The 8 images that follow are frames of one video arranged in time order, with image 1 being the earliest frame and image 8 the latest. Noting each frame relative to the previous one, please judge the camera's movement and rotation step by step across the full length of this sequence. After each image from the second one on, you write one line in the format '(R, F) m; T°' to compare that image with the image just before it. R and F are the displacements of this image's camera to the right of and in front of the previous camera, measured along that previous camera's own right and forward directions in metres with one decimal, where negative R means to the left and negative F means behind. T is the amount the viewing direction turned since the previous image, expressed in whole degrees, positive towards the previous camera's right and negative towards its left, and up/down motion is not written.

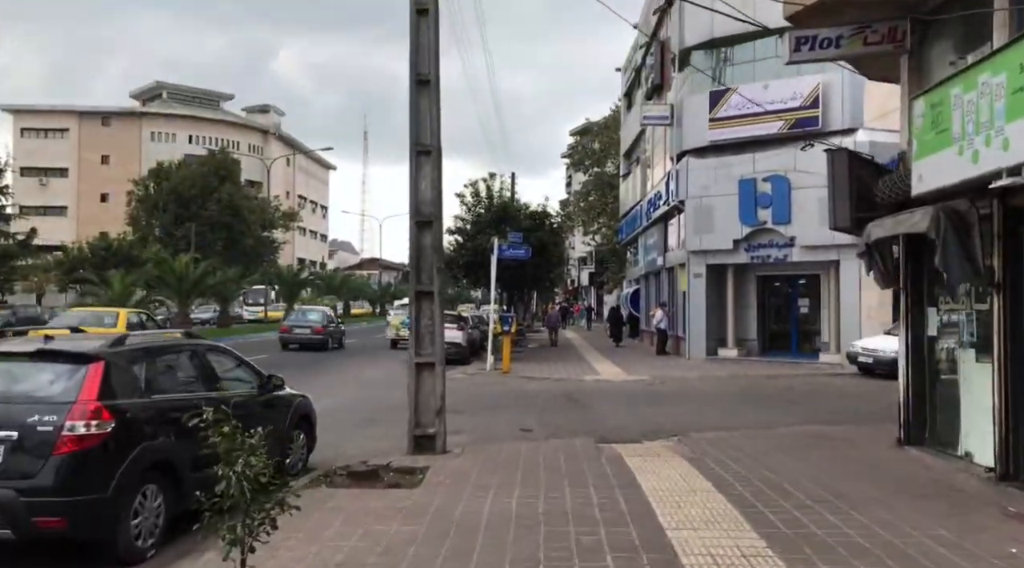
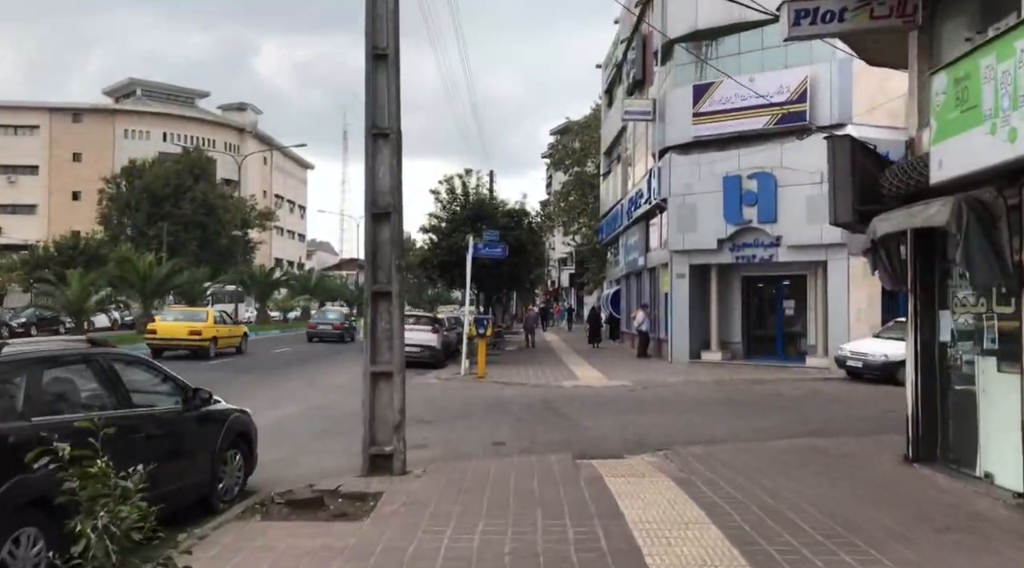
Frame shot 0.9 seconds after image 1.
(+0.1, +1.0) m; +1°
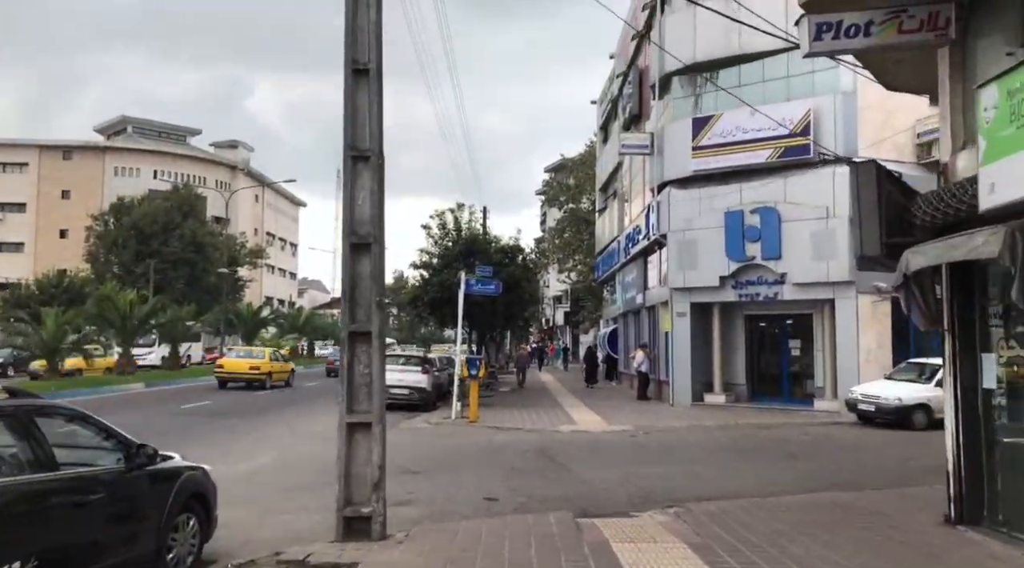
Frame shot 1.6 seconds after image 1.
(0.0, +0.9) m; 0°
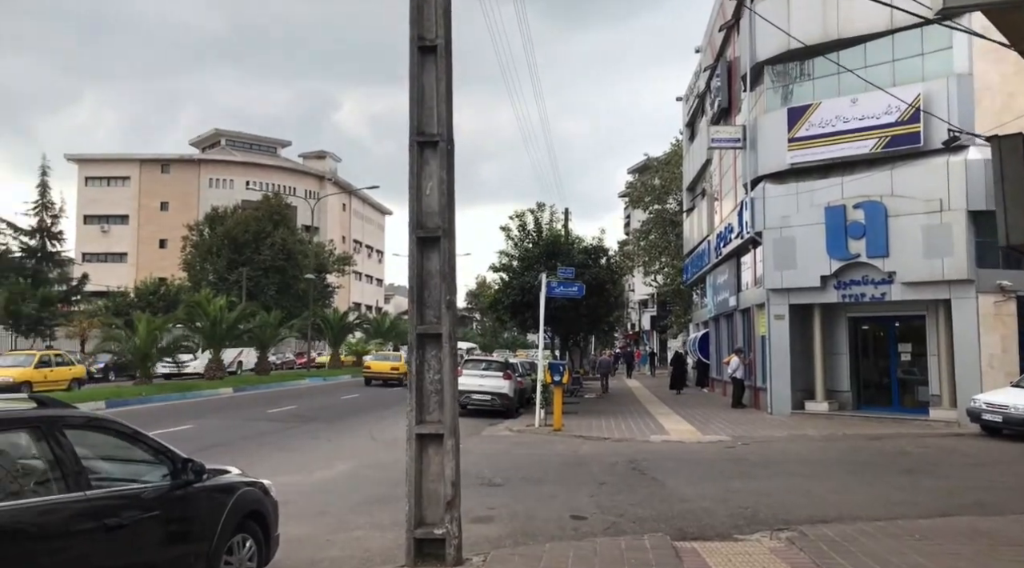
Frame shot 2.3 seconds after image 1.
(0.0, +0.9) m; -5°
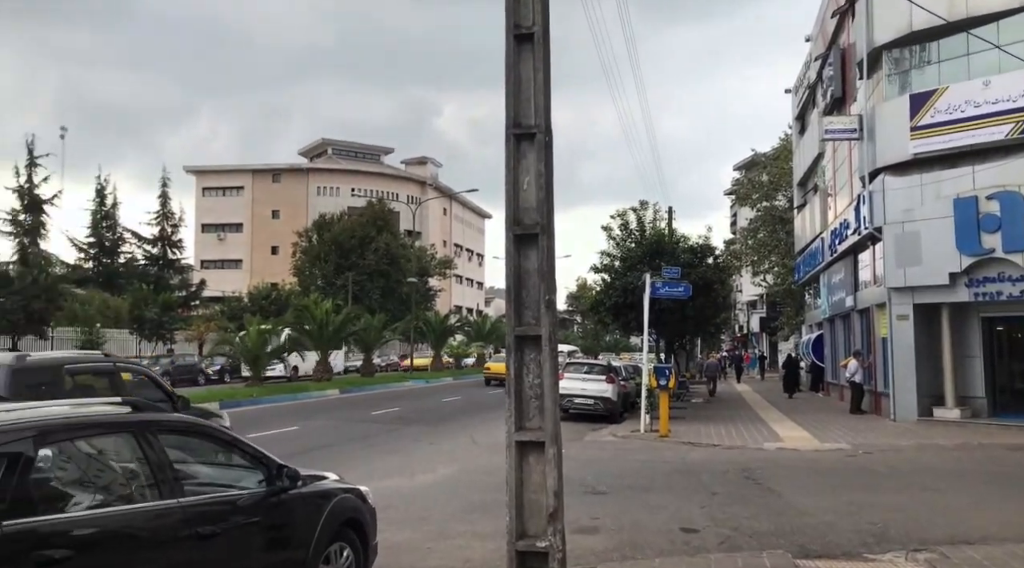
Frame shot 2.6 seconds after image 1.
(0.0, +0.4) m; -7°
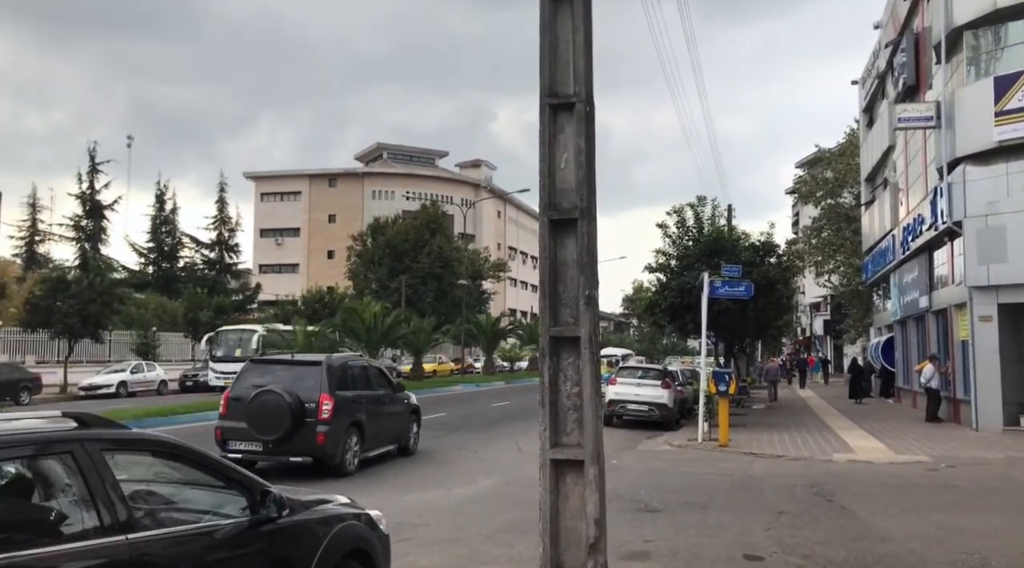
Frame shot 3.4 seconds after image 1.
(+0.1, +0.9) m; -4°
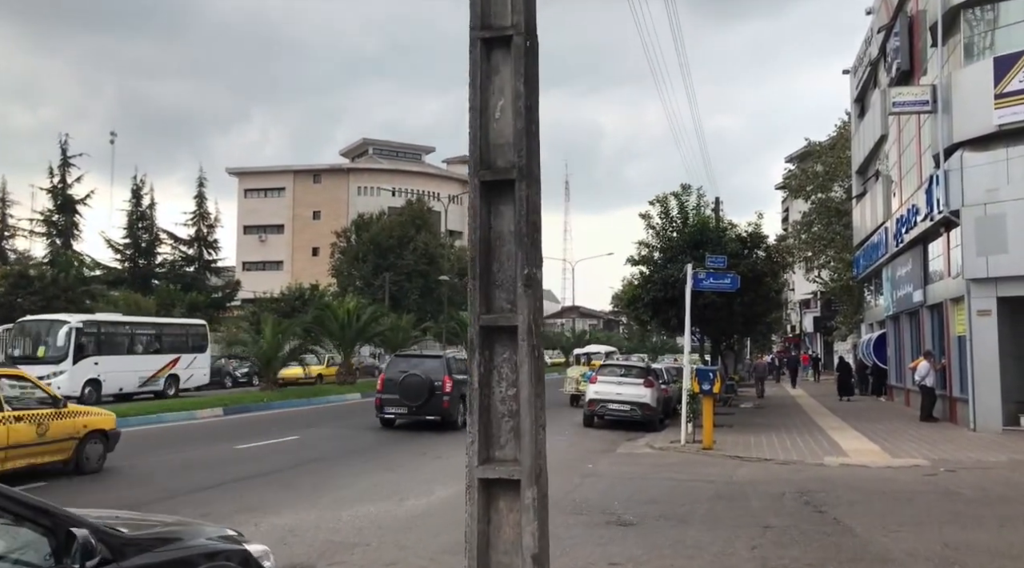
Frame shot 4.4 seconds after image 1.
(+0.3, +1.1) m; +1°
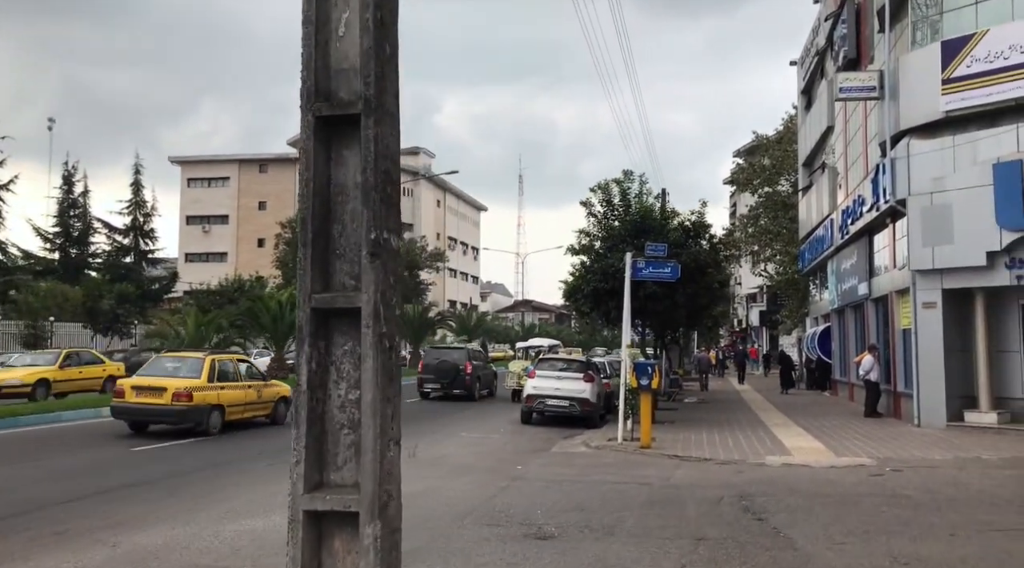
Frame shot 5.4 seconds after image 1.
(+0.4, +1.0) m; +3°
